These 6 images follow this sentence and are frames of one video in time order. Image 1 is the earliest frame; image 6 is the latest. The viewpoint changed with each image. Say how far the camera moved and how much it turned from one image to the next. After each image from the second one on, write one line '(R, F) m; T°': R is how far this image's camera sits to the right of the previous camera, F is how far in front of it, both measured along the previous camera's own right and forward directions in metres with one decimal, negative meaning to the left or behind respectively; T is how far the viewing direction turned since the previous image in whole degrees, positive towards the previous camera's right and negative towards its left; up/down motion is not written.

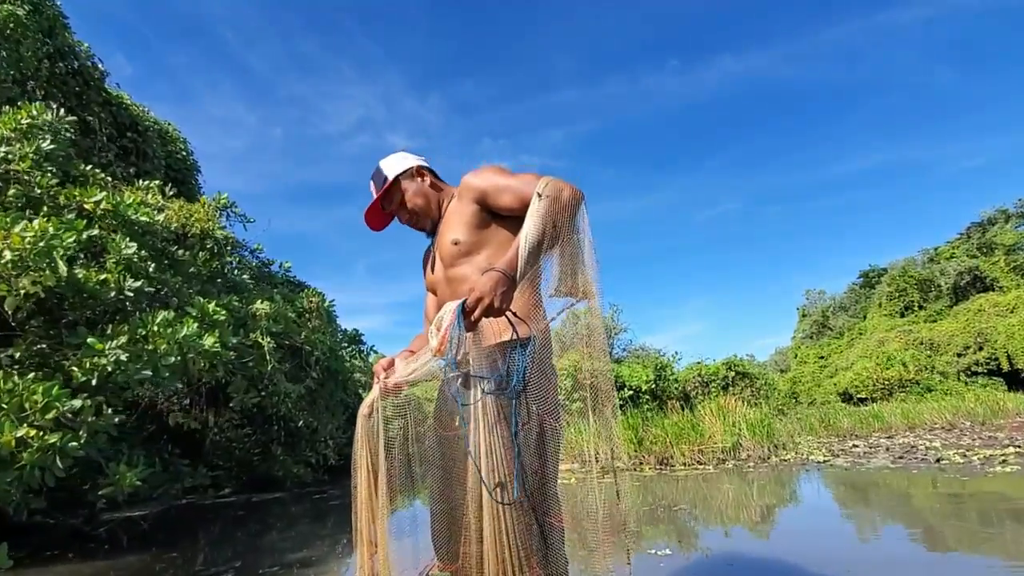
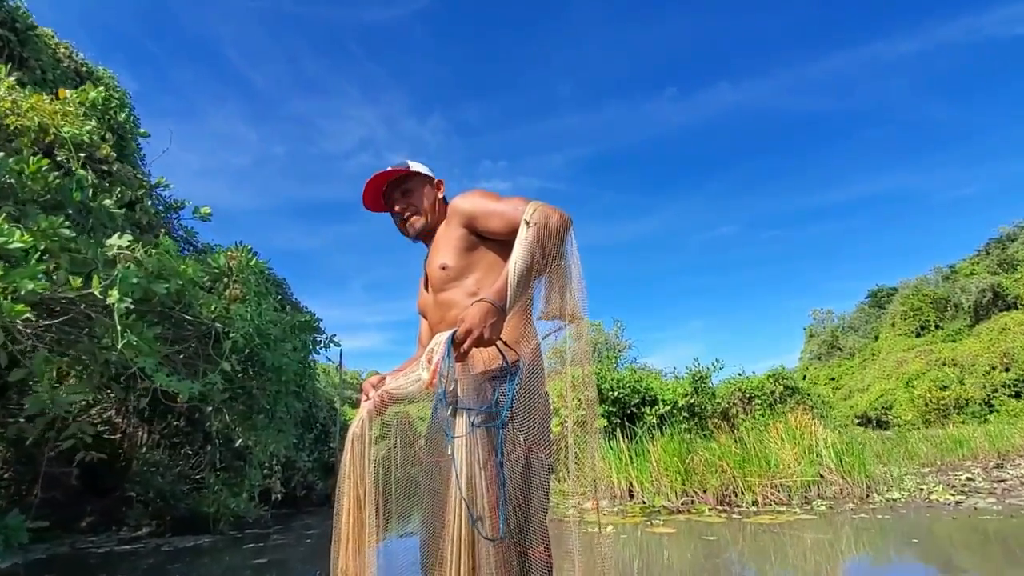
(-0.2, +2.1) m; 0°
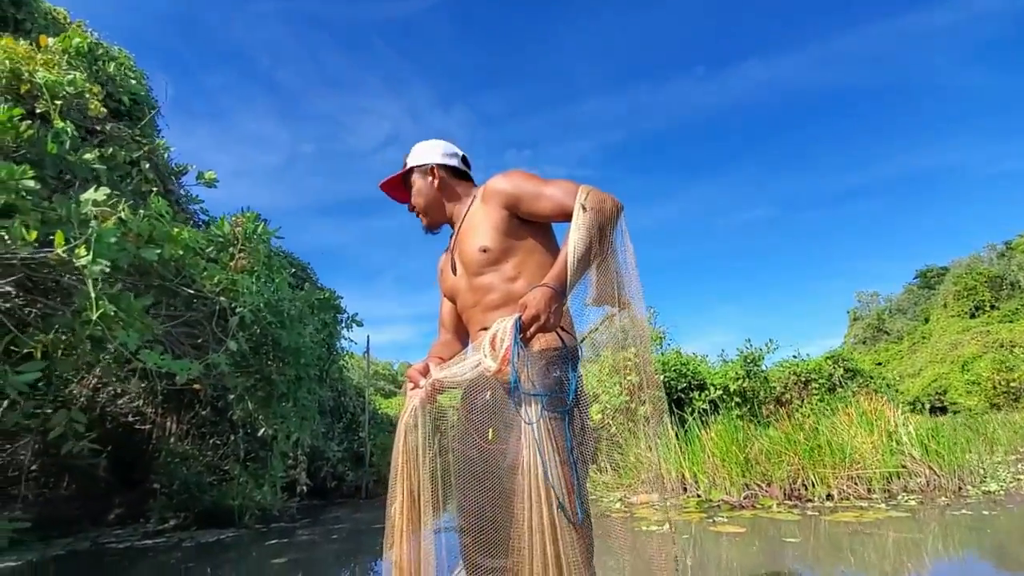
(-0.1, +0.6) m; -3°
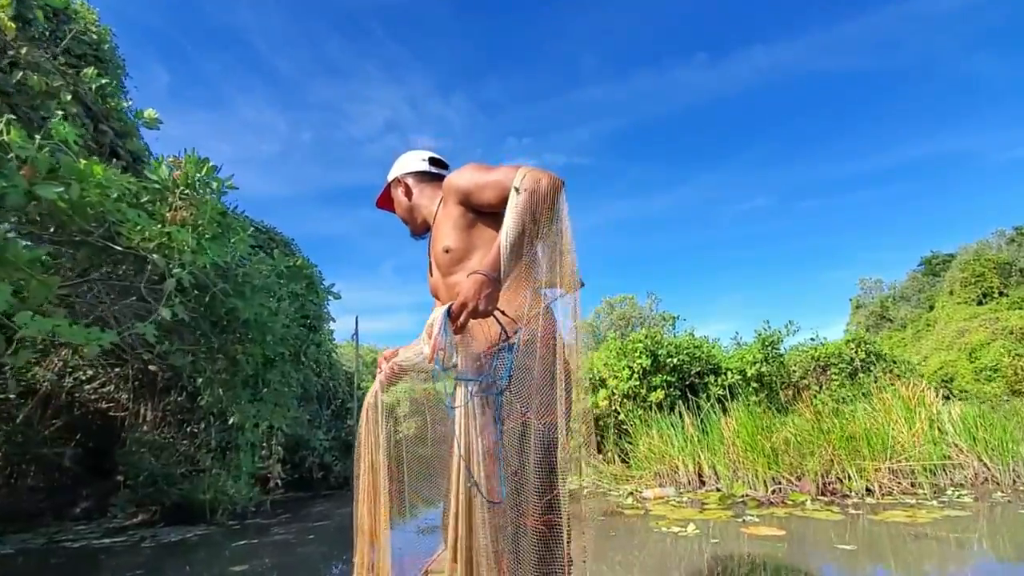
(0.0, +0.6) m; 0°
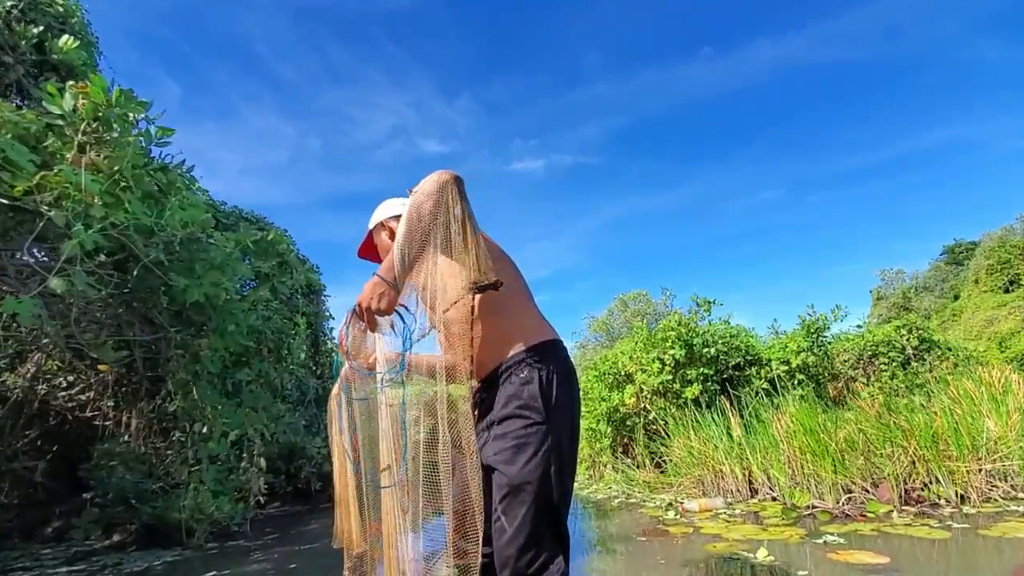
(0.0, +0.8) m; -1°
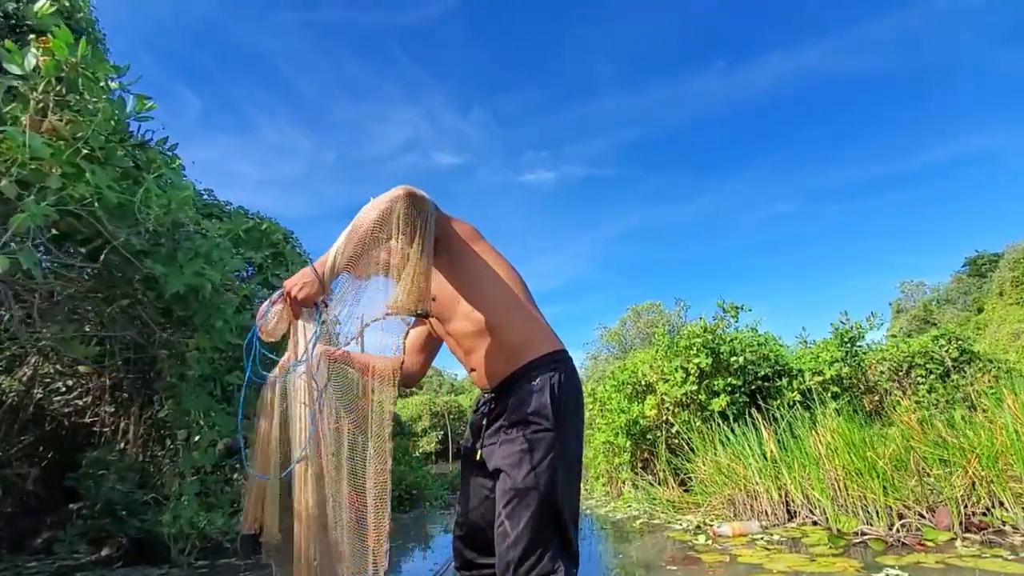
(0.0, +0.3) m; -1°
